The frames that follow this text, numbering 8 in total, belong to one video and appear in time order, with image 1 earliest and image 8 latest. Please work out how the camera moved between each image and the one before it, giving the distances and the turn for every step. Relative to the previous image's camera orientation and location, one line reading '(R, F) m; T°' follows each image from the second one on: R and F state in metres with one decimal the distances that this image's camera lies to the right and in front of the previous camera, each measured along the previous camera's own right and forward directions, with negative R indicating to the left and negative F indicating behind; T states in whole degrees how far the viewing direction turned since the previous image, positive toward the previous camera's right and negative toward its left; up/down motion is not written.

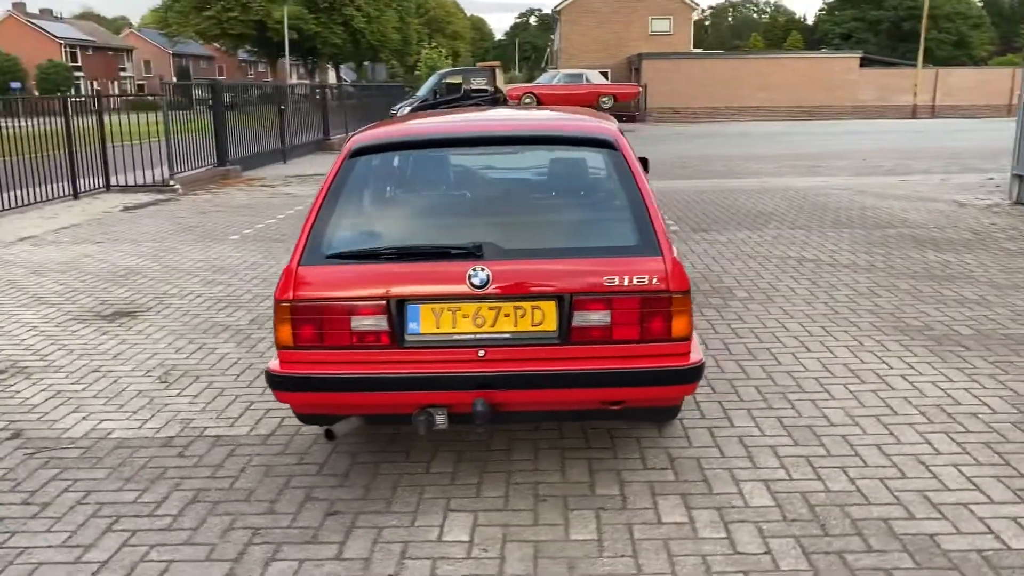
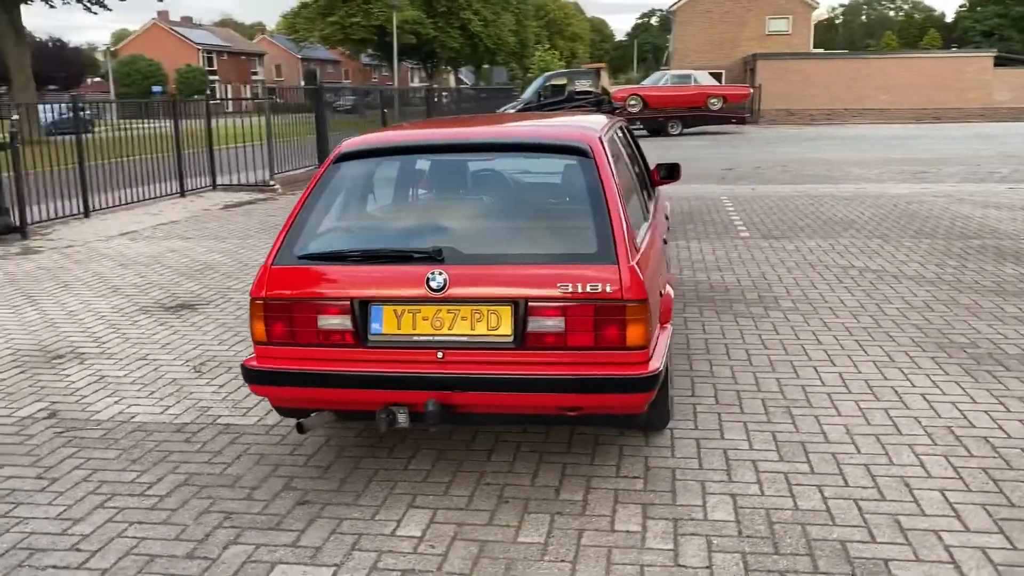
(+0.6, 0.0) m; -7°
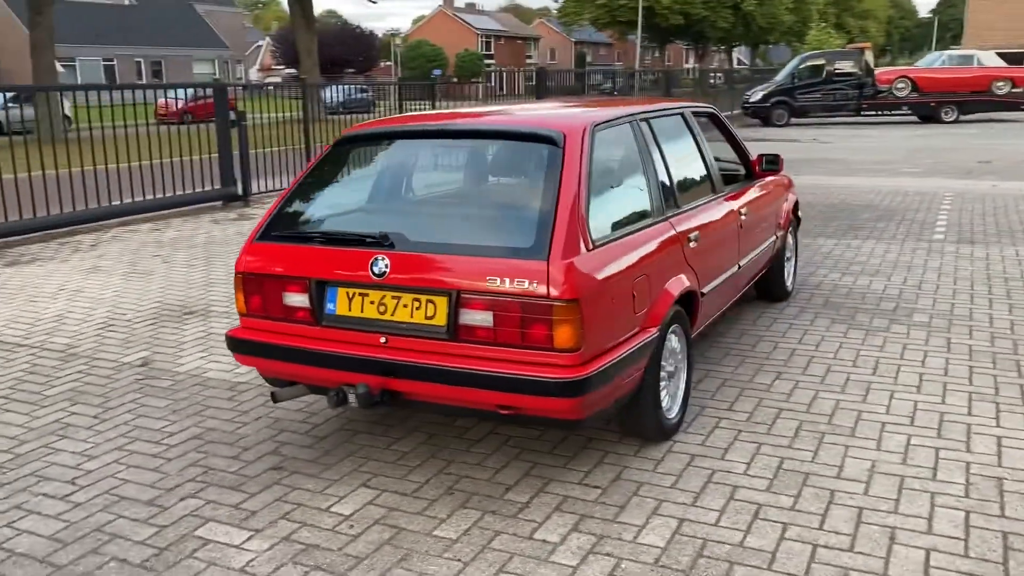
(+1.3, +0.3) m; -17°
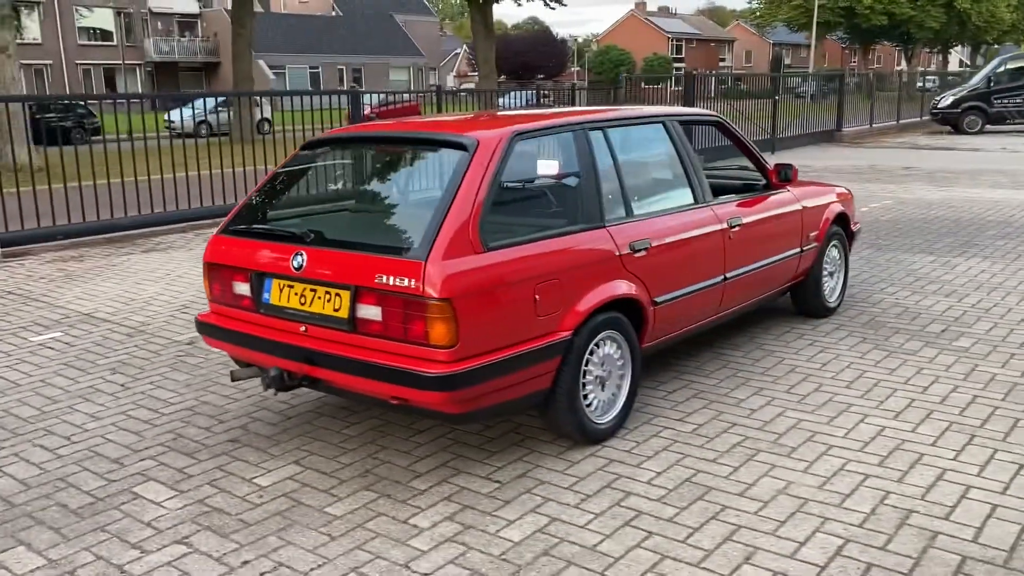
(+1.2, 0.0) m; -12°
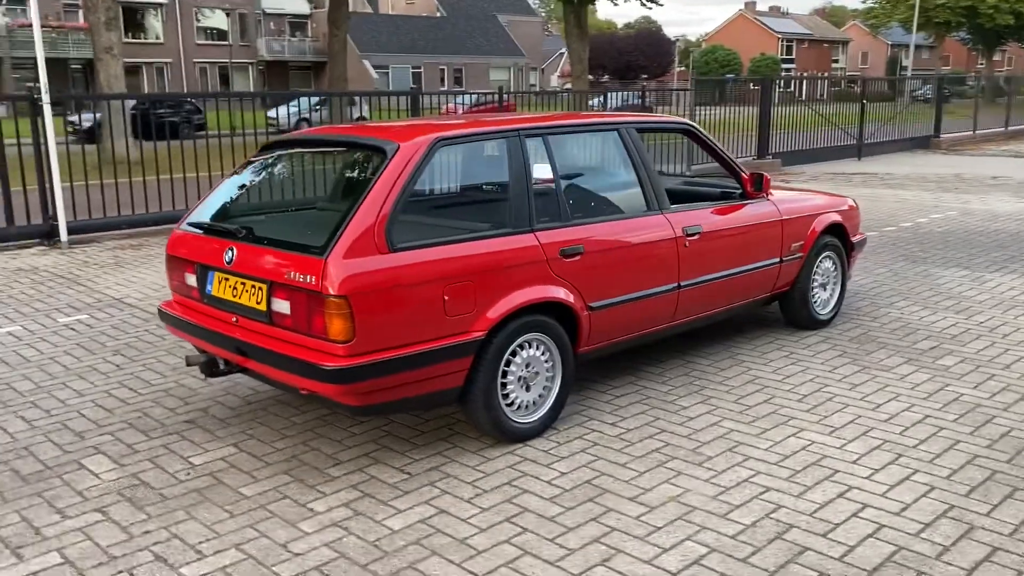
(+0.9, -0.1) m; -7°
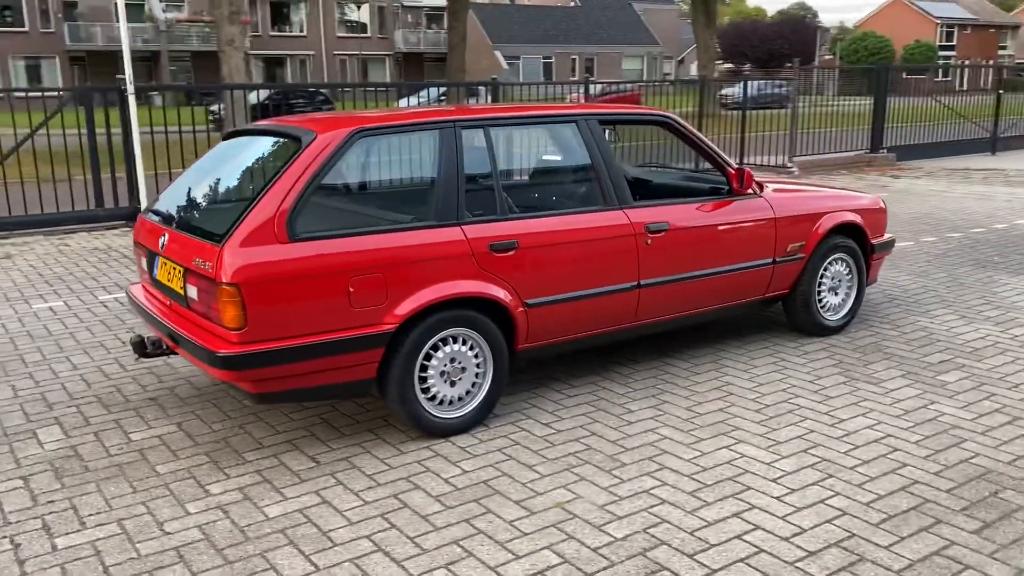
(+1.0, +0.2) m; -9°
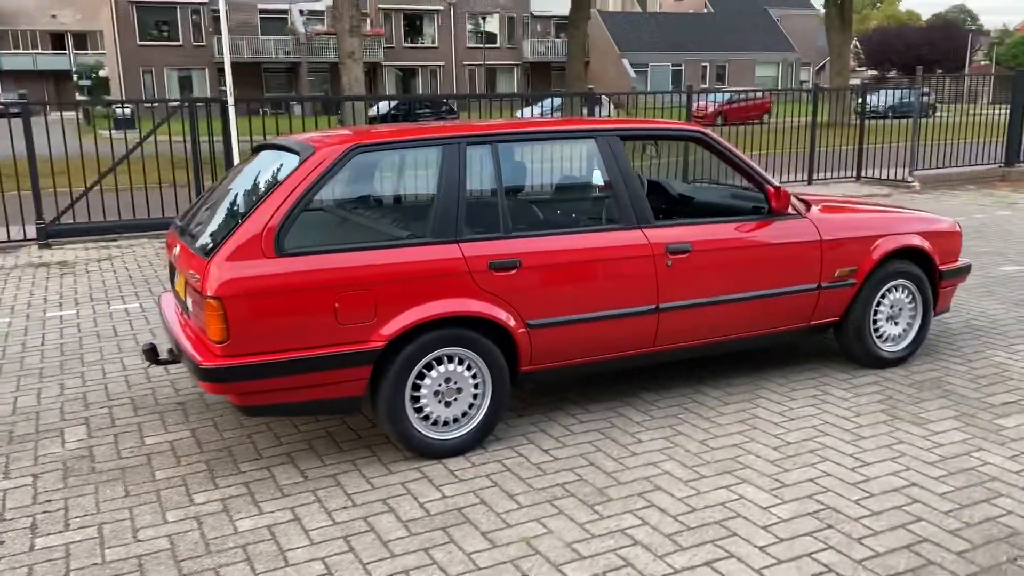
(+0.6, +0.2) m; -8°
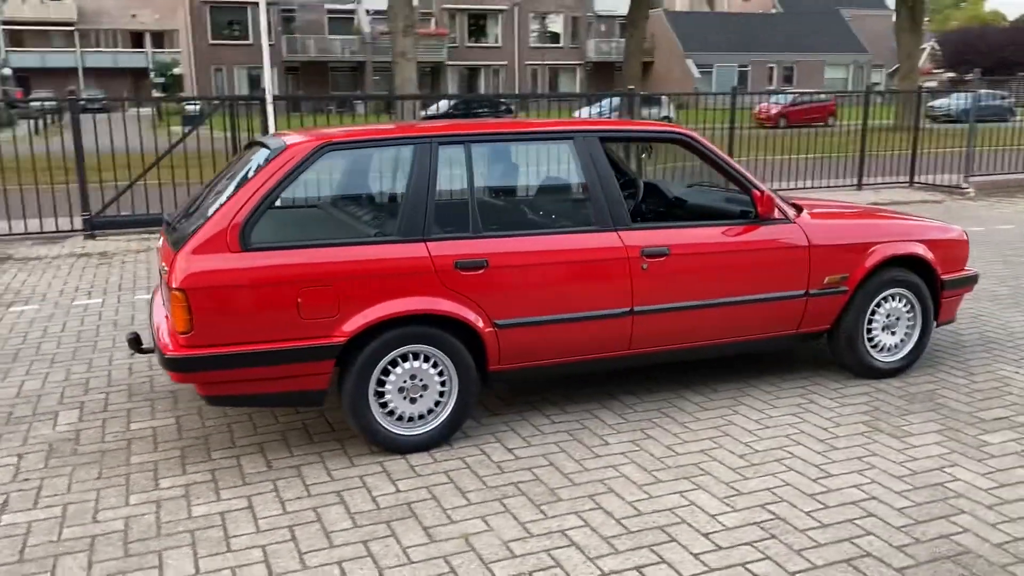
(+0.5, 0.0) m; -4°
